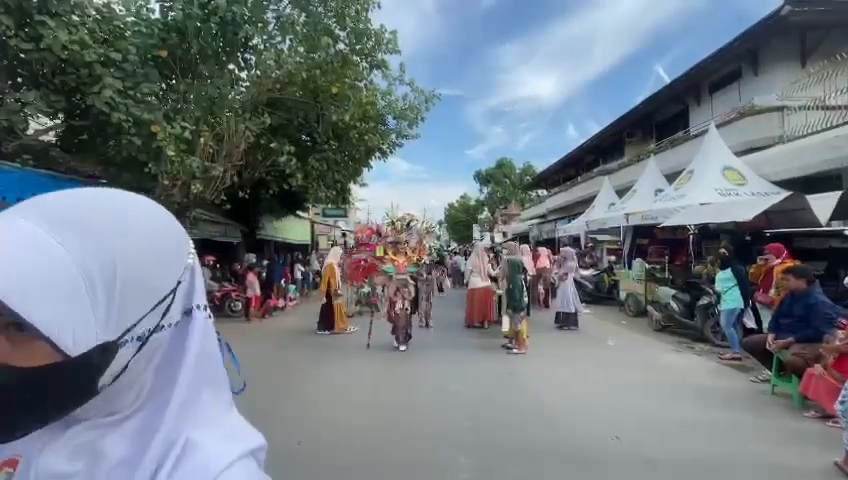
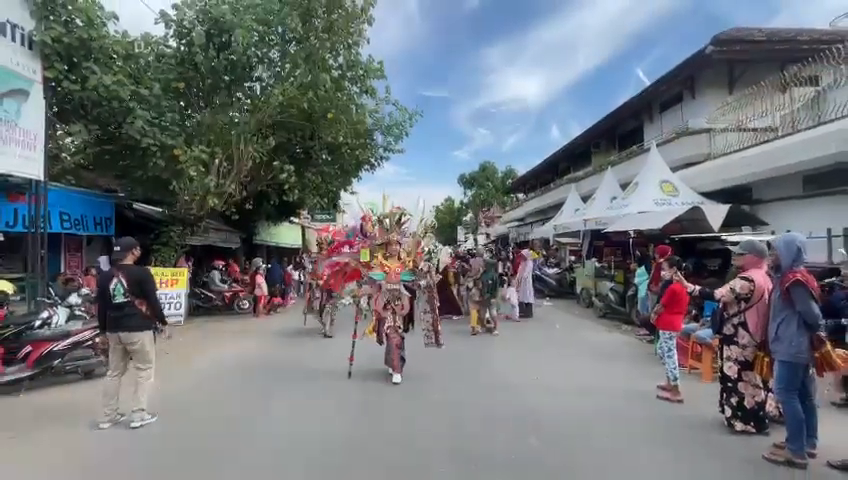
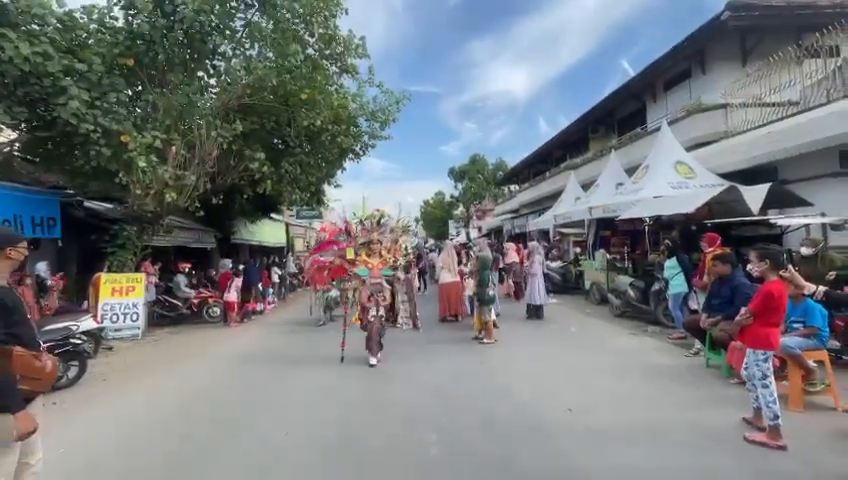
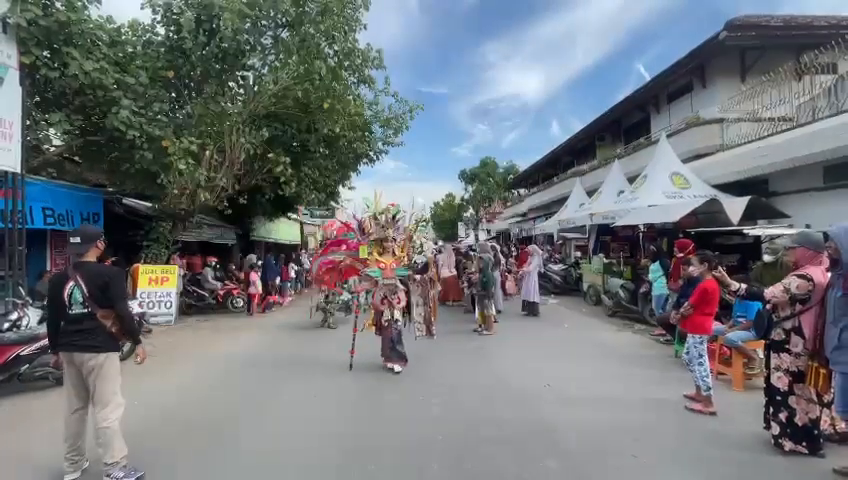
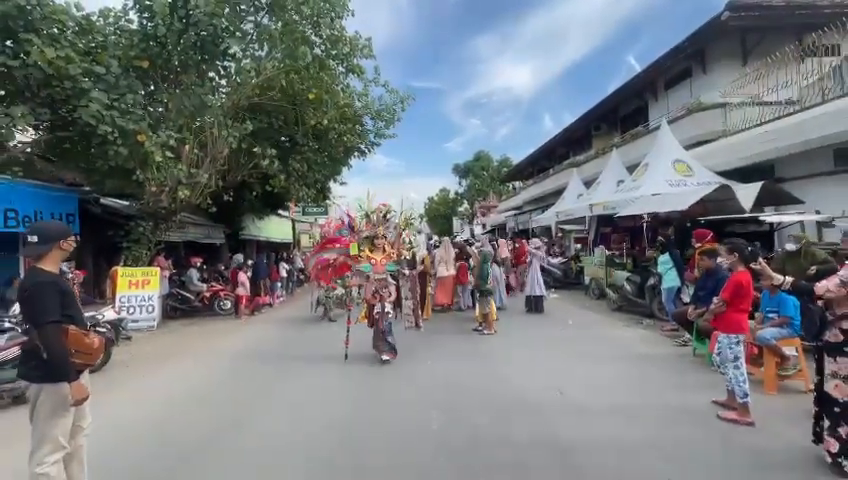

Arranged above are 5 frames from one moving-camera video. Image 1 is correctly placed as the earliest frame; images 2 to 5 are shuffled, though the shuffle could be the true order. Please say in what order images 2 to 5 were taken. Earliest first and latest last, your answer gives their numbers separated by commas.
3, 5, 4, 2
